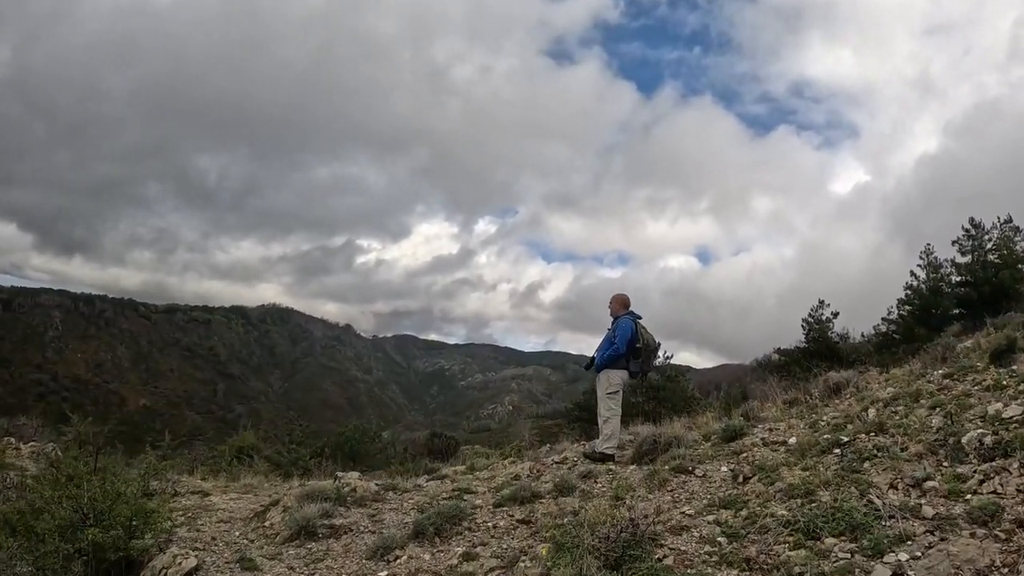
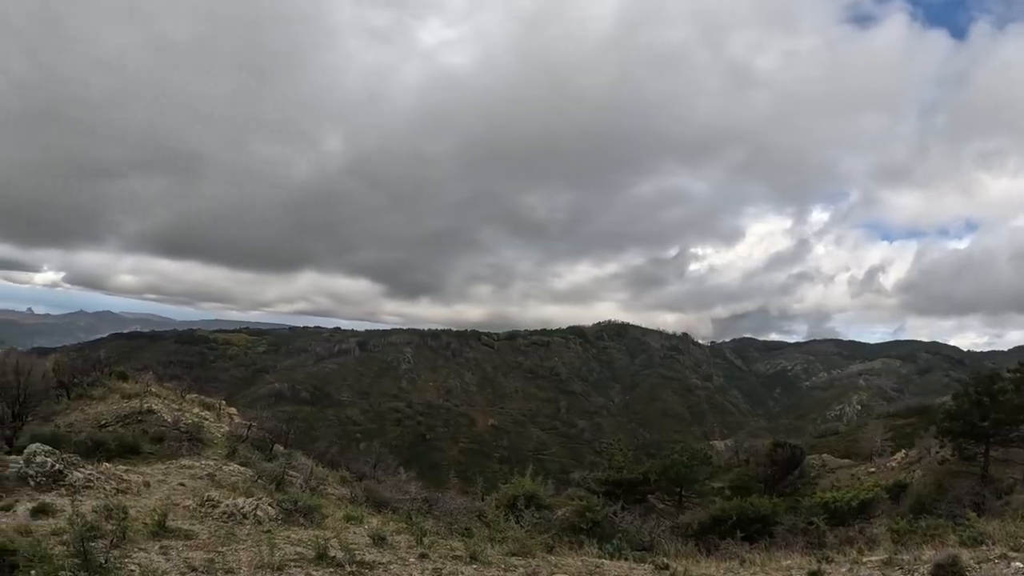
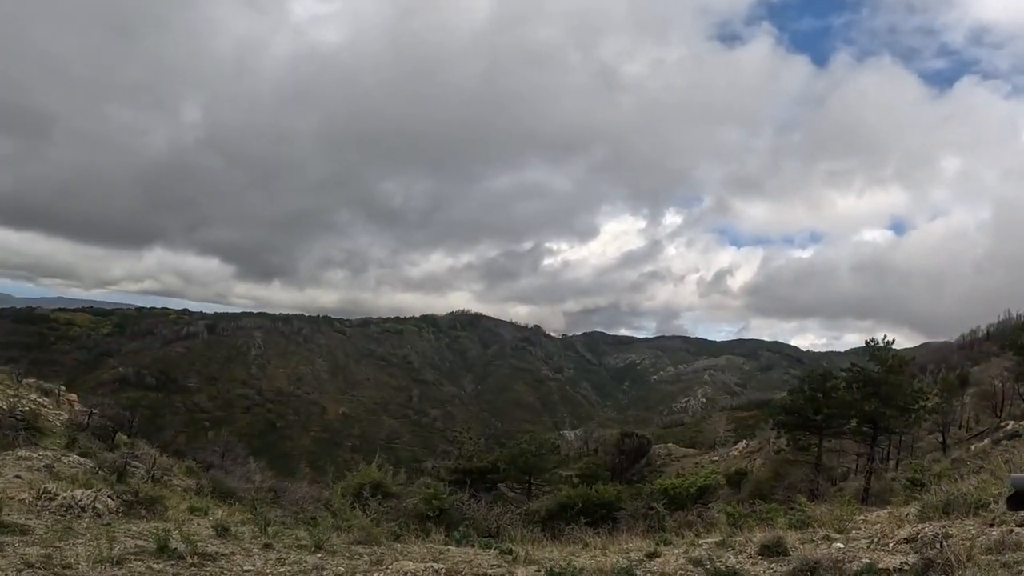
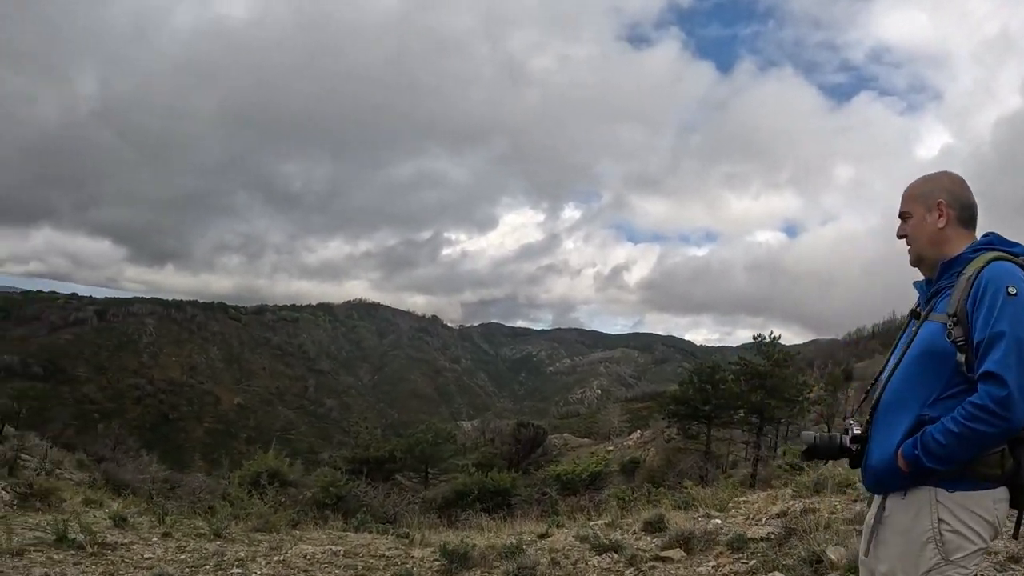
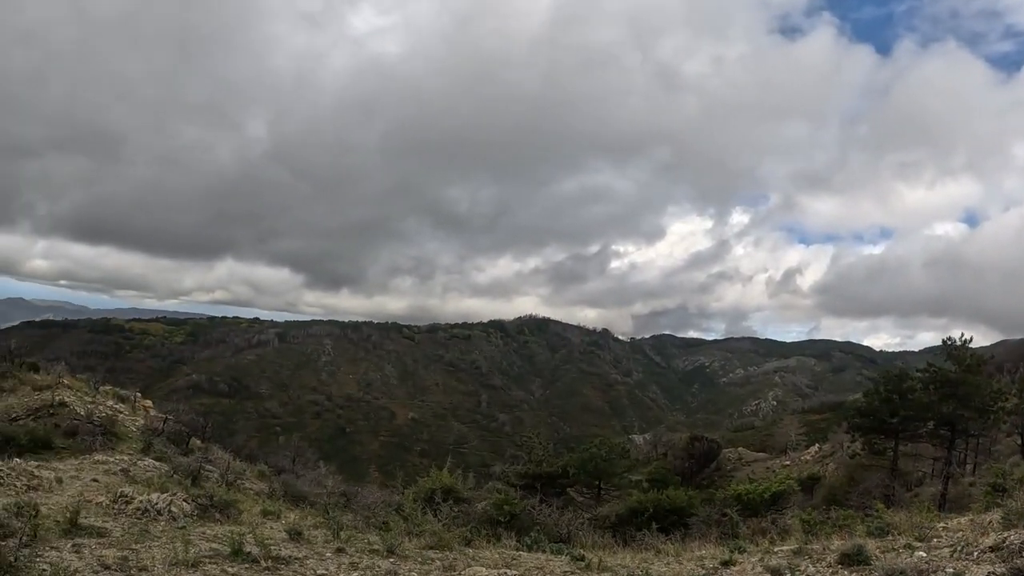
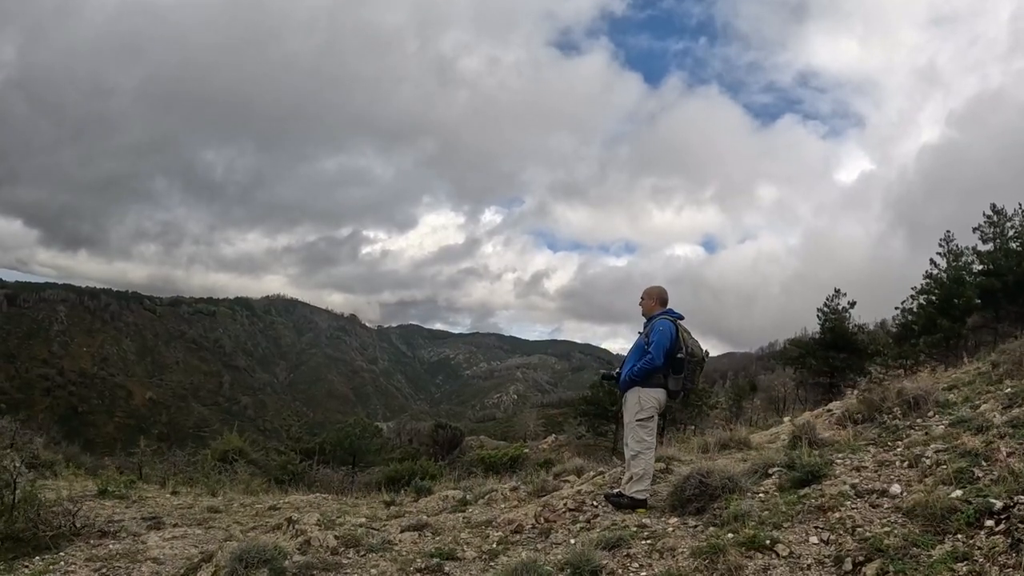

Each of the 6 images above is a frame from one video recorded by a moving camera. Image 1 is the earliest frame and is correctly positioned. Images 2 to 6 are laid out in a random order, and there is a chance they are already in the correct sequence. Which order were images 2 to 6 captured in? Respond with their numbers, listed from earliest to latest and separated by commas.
6, 4, 3, 5, 2
